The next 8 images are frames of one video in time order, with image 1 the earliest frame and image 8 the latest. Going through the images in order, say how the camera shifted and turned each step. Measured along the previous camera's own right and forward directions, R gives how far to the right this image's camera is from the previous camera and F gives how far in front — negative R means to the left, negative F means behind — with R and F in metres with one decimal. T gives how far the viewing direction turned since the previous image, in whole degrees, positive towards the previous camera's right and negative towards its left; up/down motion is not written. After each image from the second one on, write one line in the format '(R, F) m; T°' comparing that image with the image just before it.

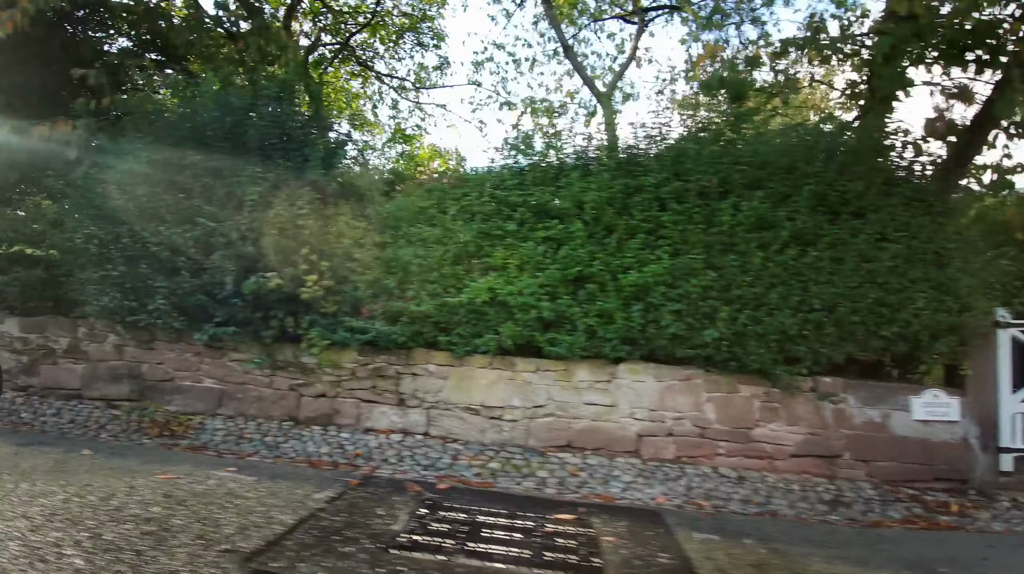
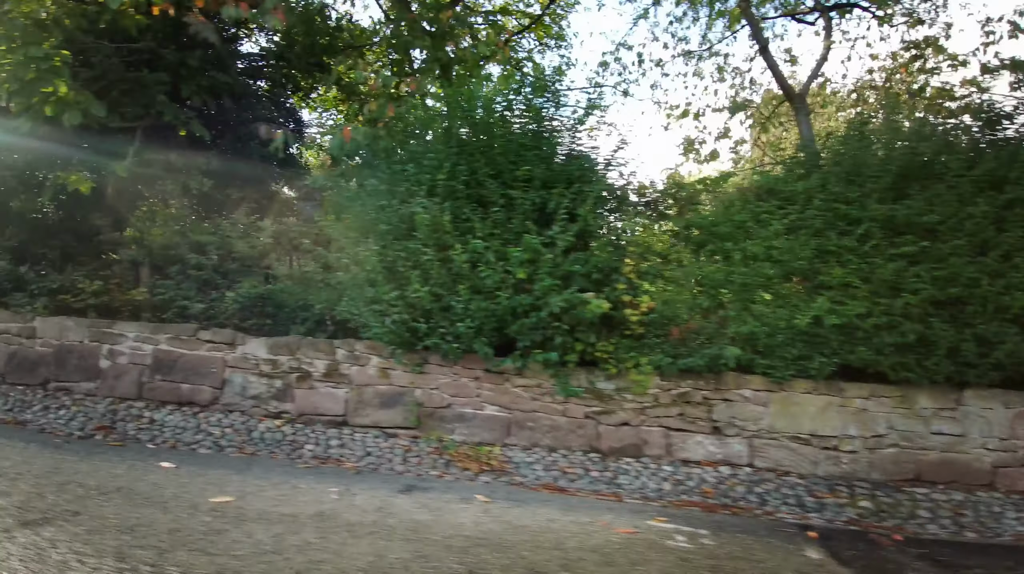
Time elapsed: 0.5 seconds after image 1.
(-1.8, +0.5) m; +1°
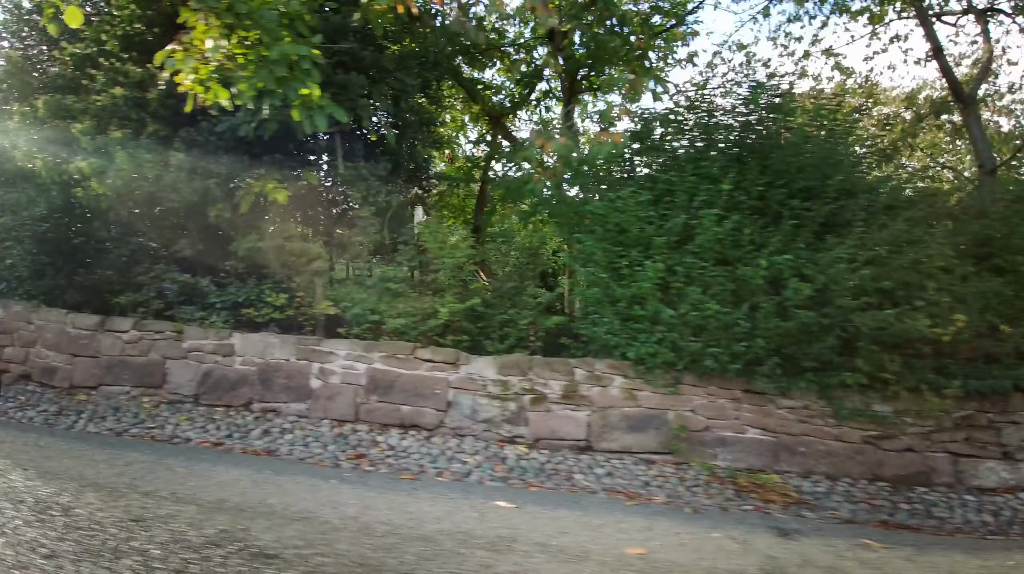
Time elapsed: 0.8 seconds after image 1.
(-1.4, +0.4) m; +1°
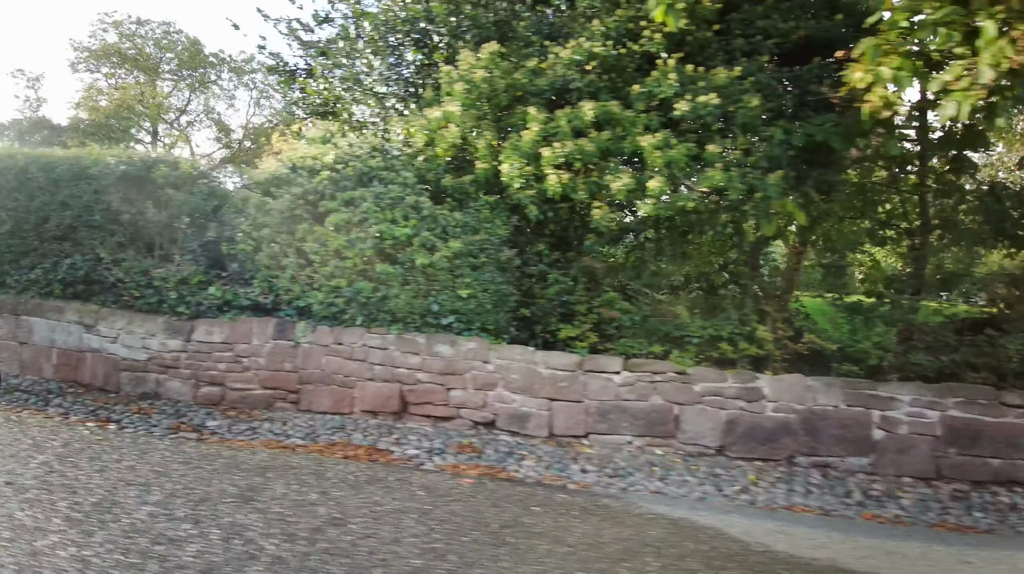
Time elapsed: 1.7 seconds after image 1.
(-3.0, +0.9) m; +1°
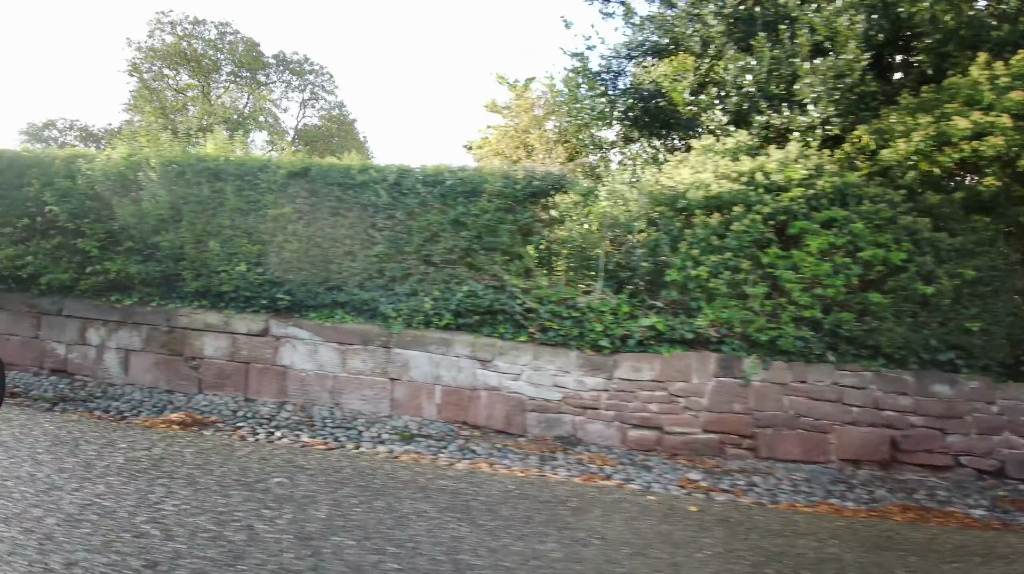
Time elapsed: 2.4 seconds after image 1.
(-2.5, +0.8) m; +1°
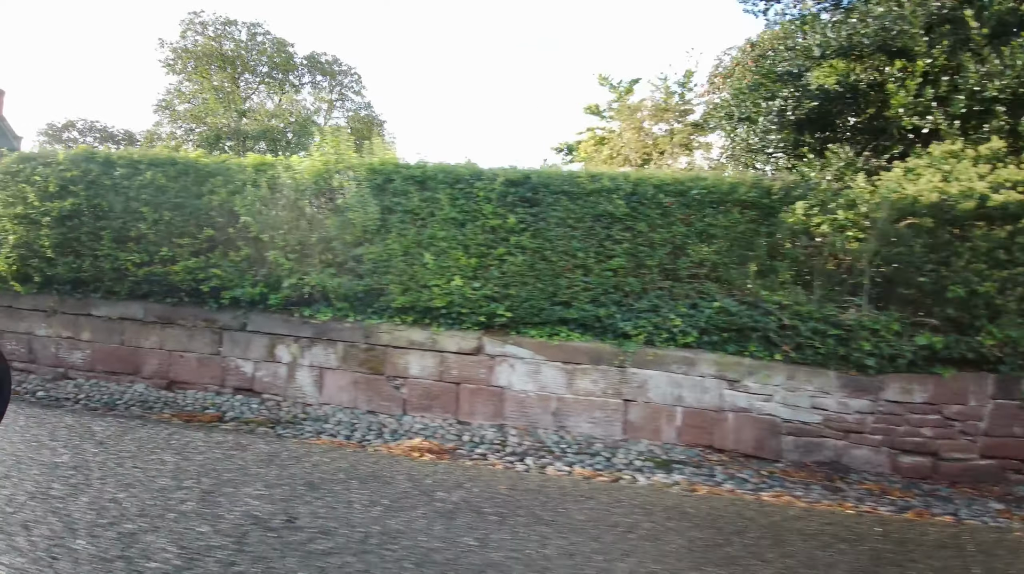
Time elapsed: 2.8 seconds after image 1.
(-1.3, +0.4) m; 0°
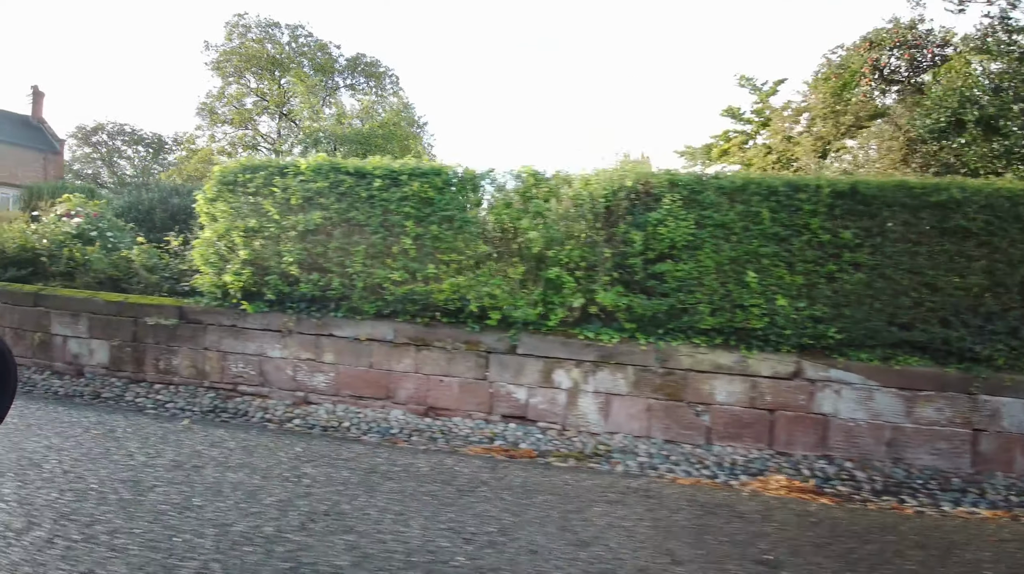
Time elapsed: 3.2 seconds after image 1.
(-1.7, +0.5) m; 0°
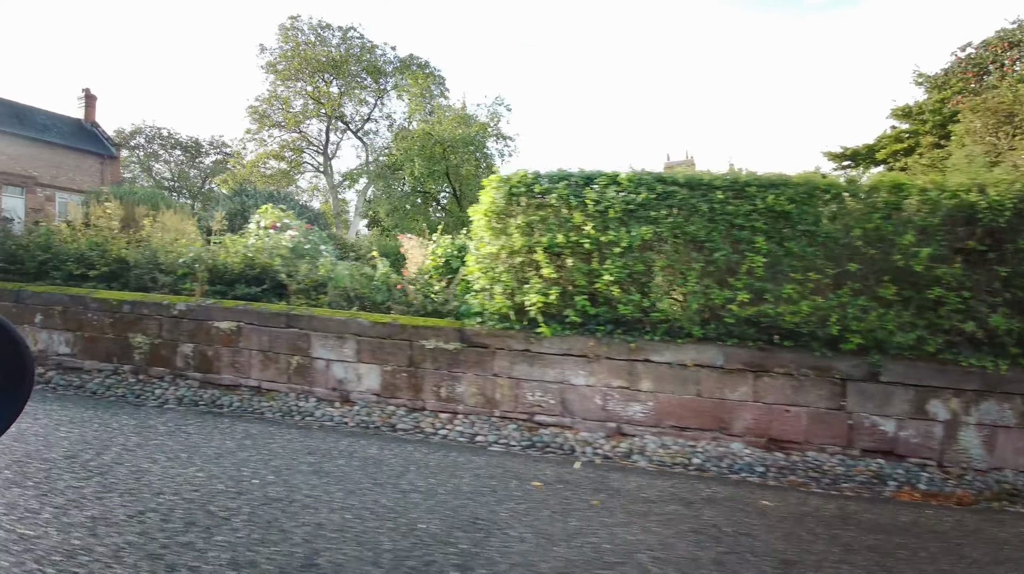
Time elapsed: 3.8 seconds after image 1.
(-1.8, +0.6) m; 0°
